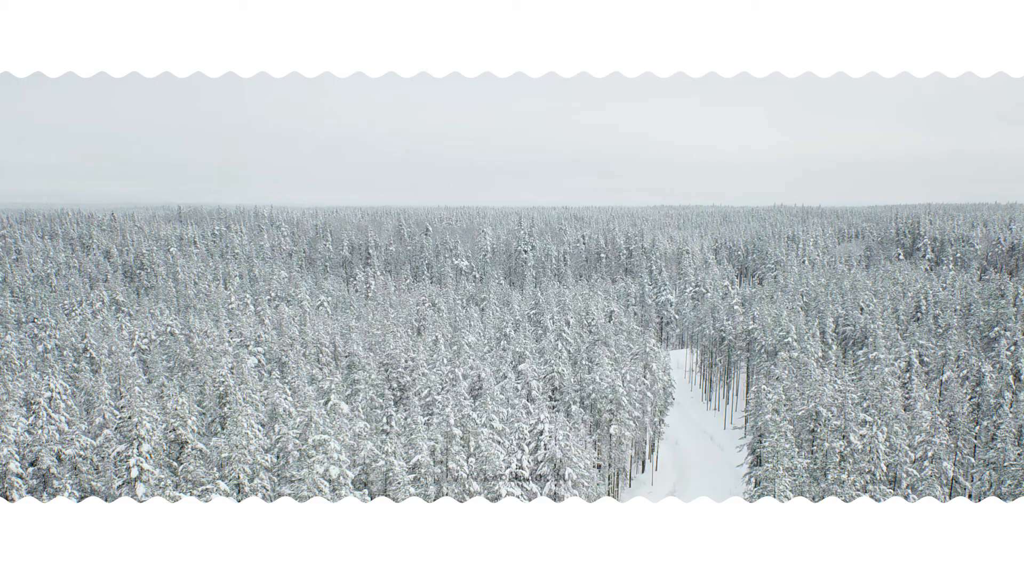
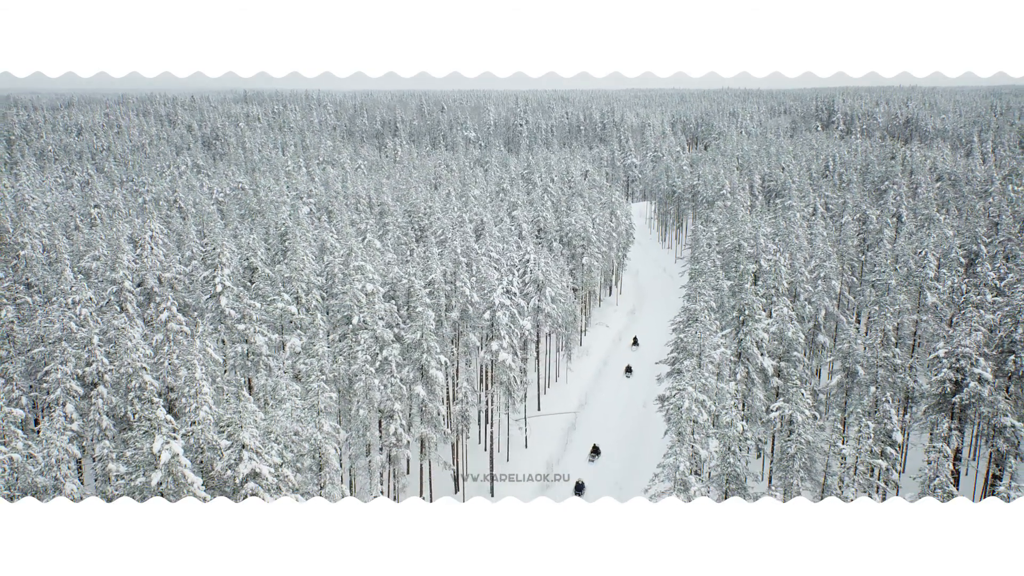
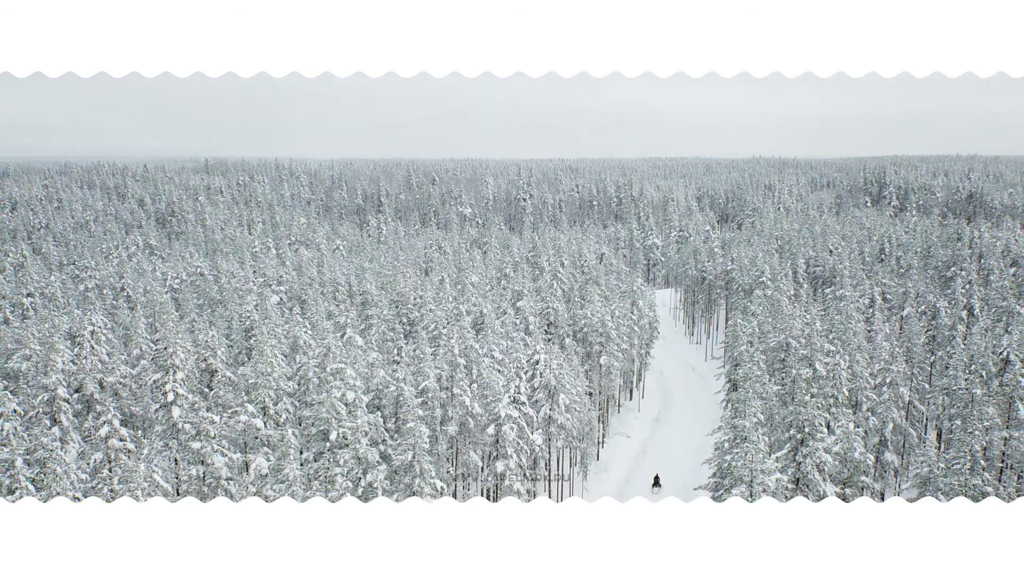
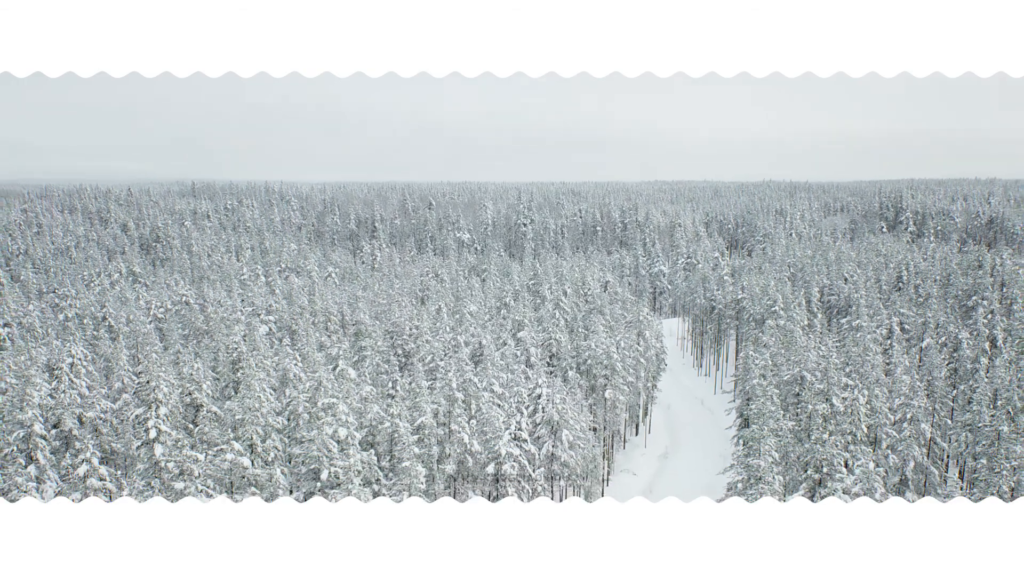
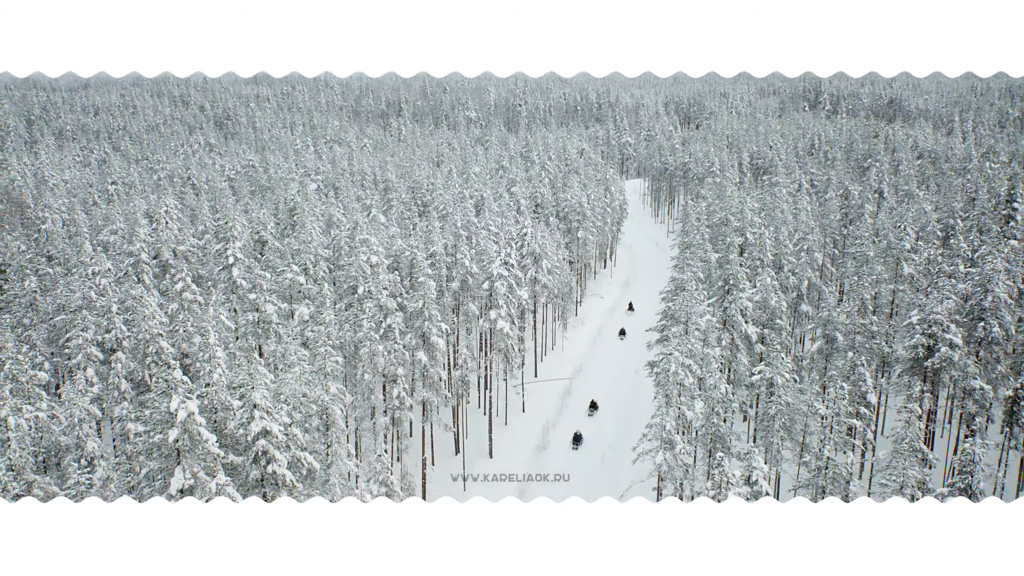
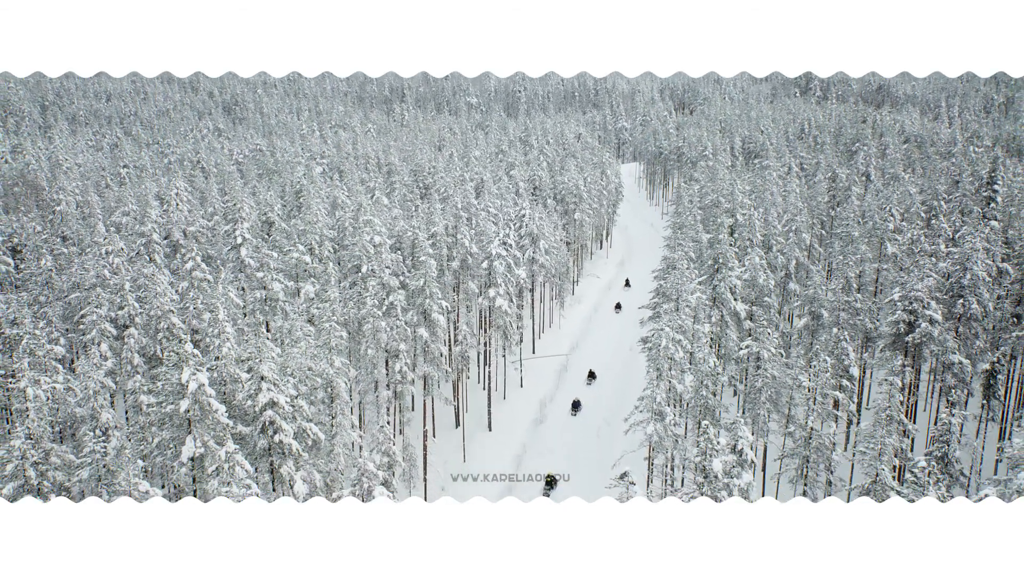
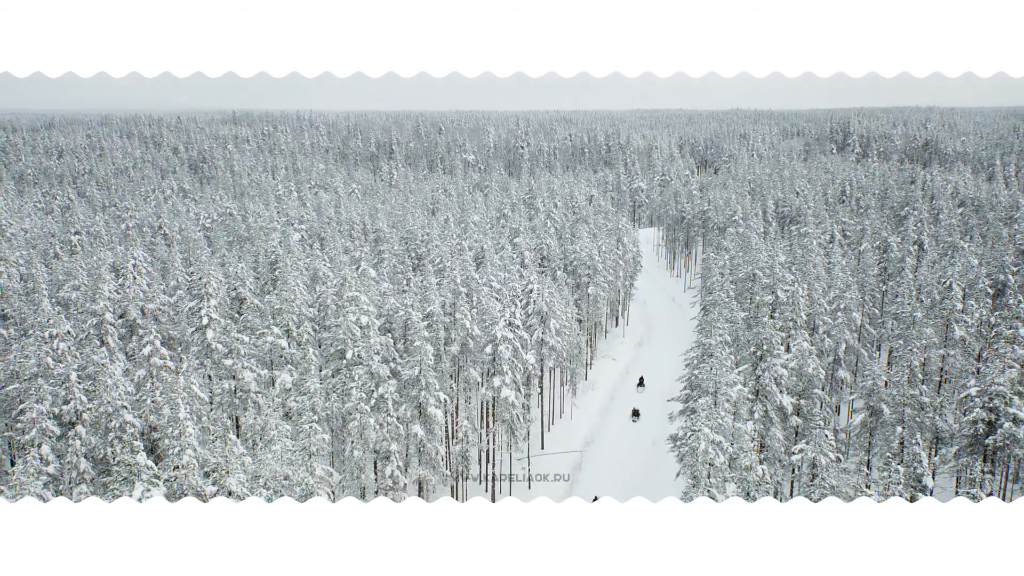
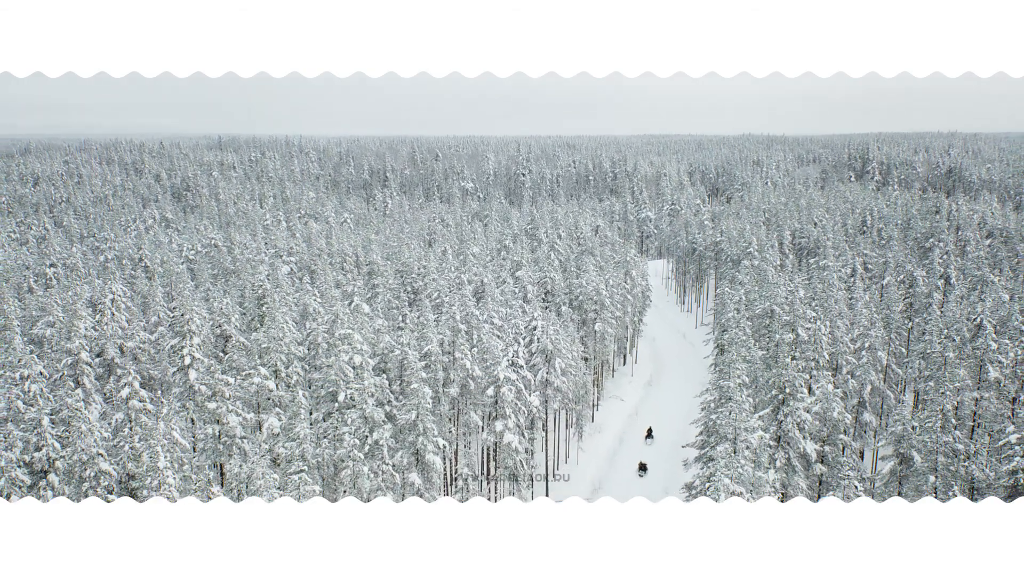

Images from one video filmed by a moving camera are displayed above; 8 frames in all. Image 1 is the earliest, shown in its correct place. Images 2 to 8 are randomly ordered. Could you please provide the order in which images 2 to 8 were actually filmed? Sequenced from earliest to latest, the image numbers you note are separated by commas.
4, 3, 8, 7, 2, 5, 6
